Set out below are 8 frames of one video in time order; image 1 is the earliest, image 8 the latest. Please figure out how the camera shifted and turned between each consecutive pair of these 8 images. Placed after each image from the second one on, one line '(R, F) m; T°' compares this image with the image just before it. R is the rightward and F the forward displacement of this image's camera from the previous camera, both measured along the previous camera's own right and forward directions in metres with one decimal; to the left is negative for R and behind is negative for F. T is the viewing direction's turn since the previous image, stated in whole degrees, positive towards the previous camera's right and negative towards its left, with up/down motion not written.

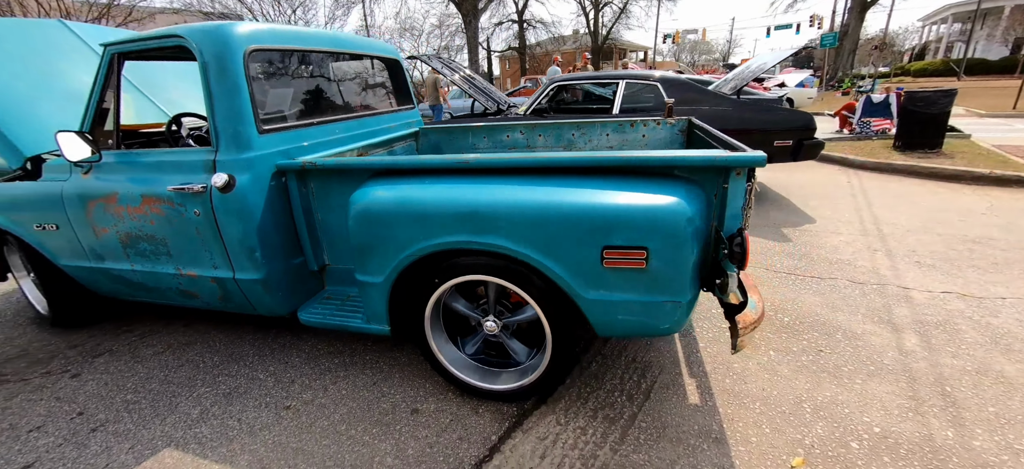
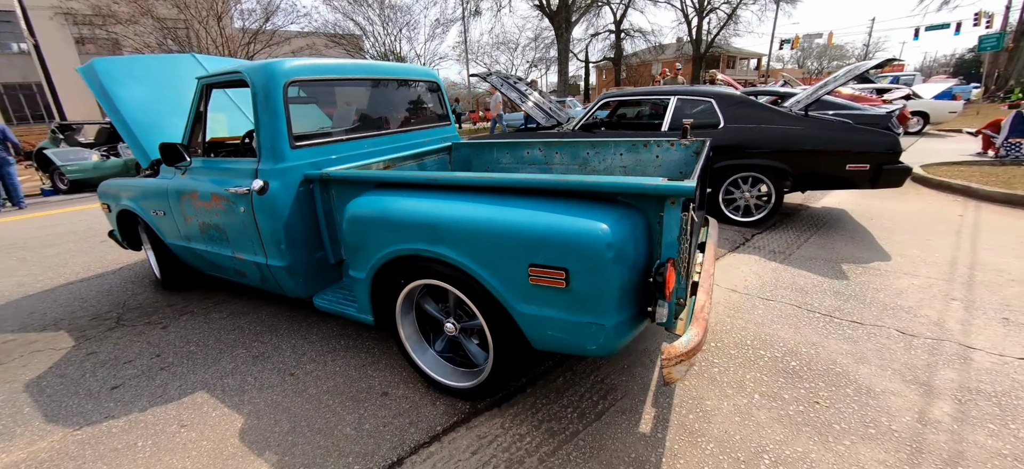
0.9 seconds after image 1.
(+0.6, -0.1) m; -12°
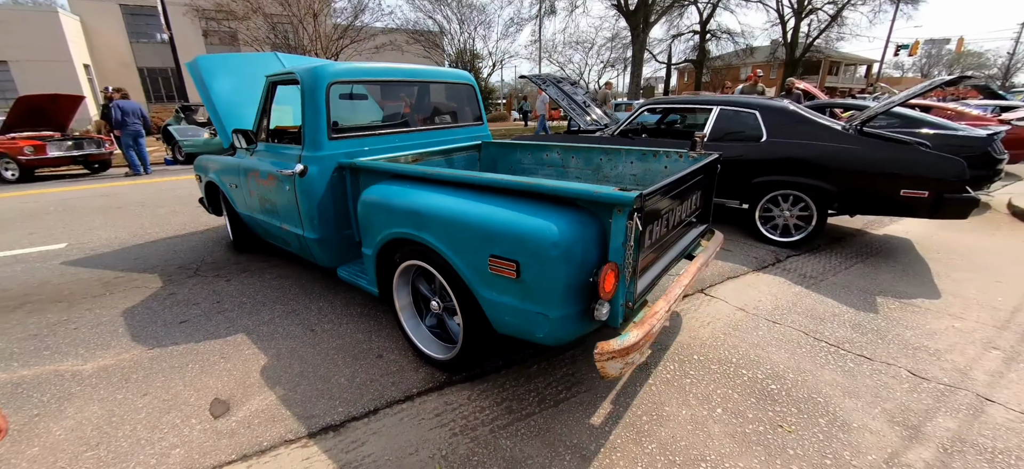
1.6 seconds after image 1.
(+0.4, -0.2) m; -9°
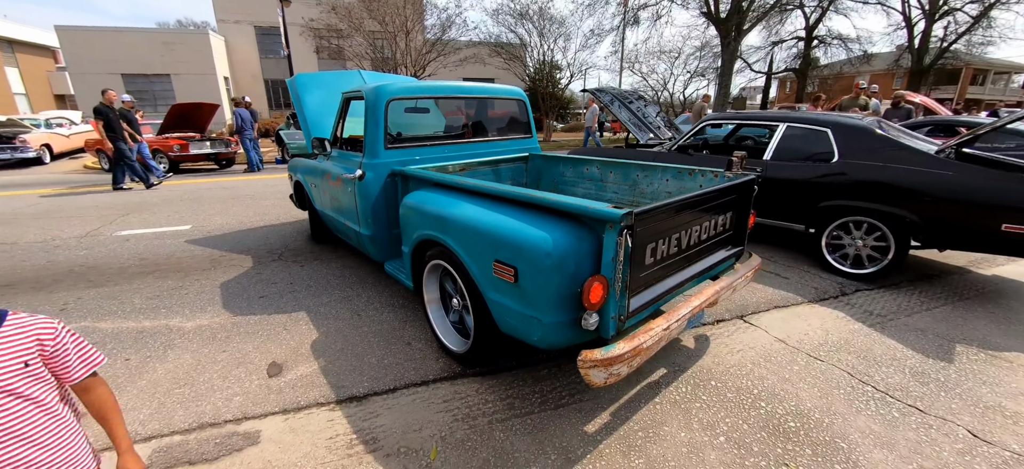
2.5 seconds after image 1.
(+0.3, -0.1) m; -10°
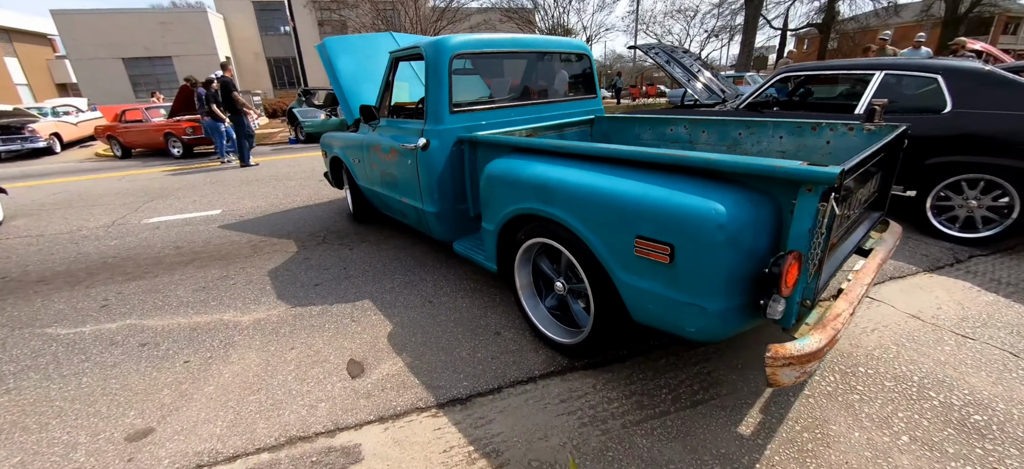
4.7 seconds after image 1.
(-0.6, +0.4) m; -1°
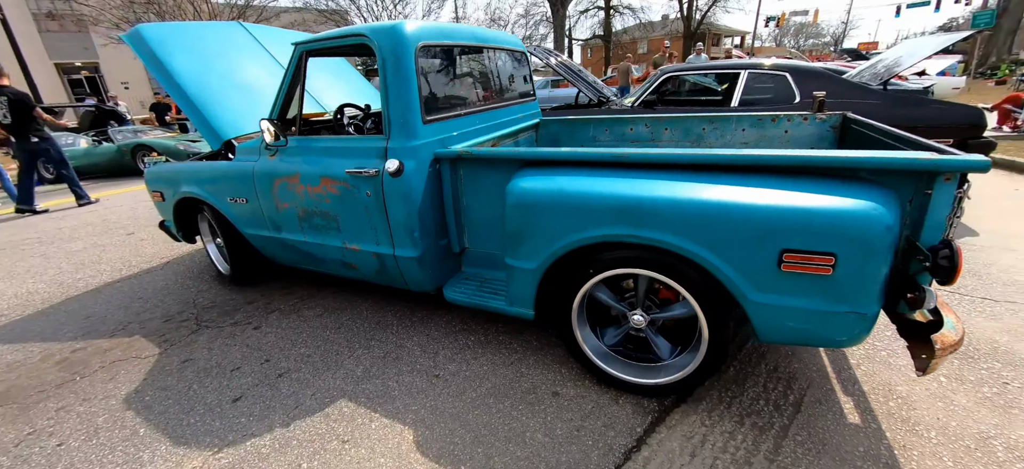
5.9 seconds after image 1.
(-0.9, +0.7) m; +22°
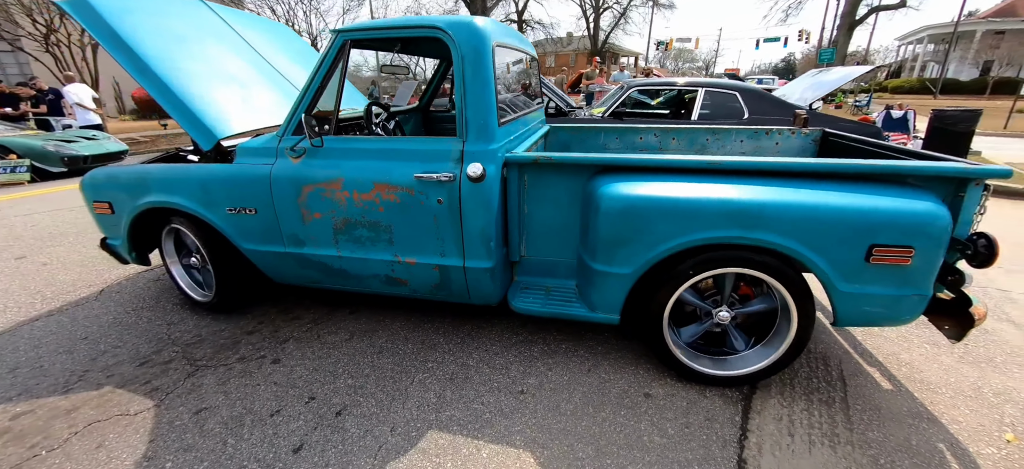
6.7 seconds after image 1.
(-0.9, +0.1) m; +13°
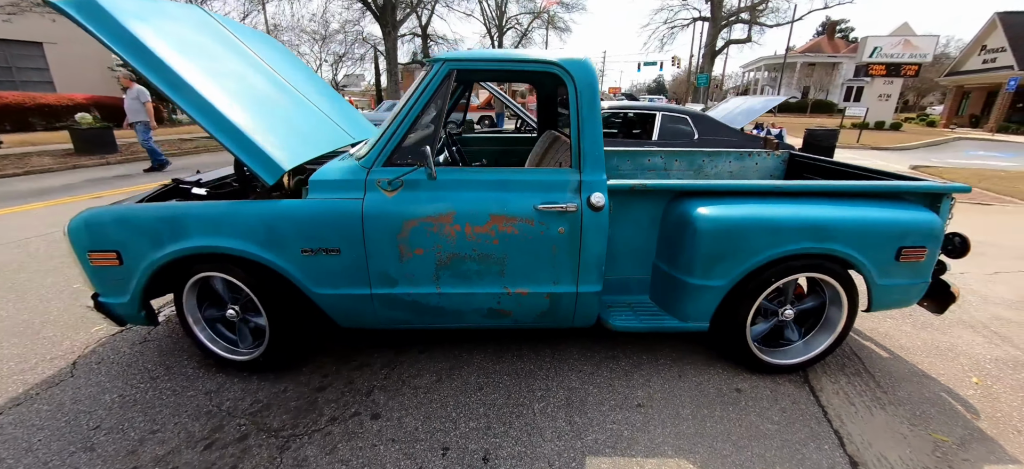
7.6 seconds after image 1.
(-1.1, +0.1) m; +14°
